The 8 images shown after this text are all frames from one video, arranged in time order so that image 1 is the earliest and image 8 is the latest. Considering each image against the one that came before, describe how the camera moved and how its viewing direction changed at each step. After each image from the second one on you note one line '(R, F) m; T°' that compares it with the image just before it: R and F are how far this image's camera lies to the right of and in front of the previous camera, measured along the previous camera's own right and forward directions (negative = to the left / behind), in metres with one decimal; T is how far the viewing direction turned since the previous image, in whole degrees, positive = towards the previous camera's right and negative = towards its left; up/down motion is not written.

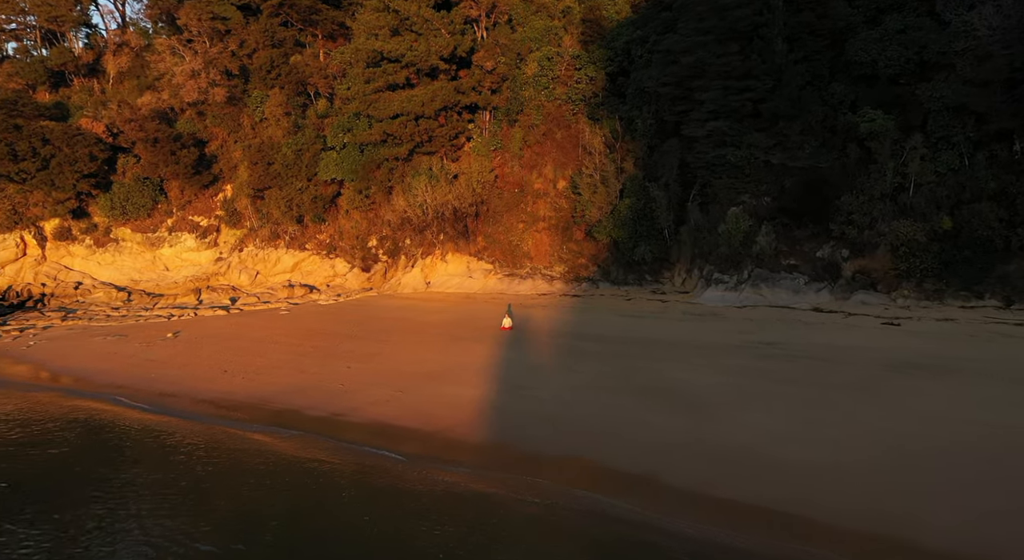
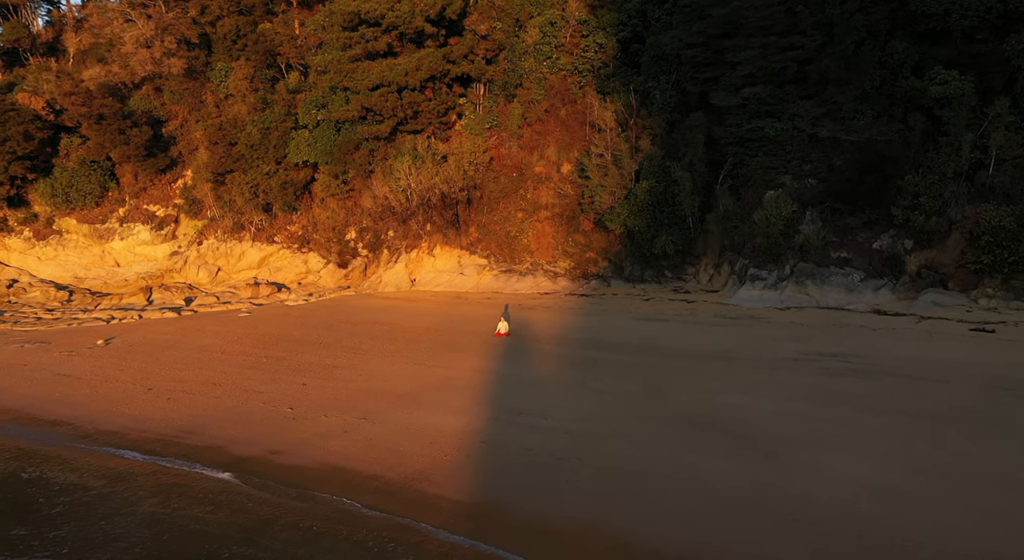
(+0.1, +4.2) m; 0°
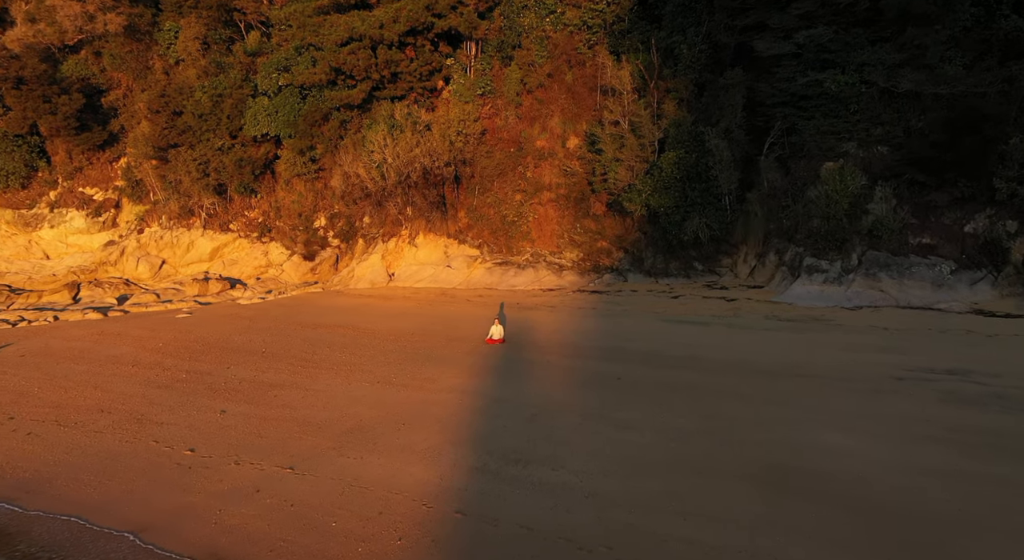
(+0.1, +4.5) m; 0°
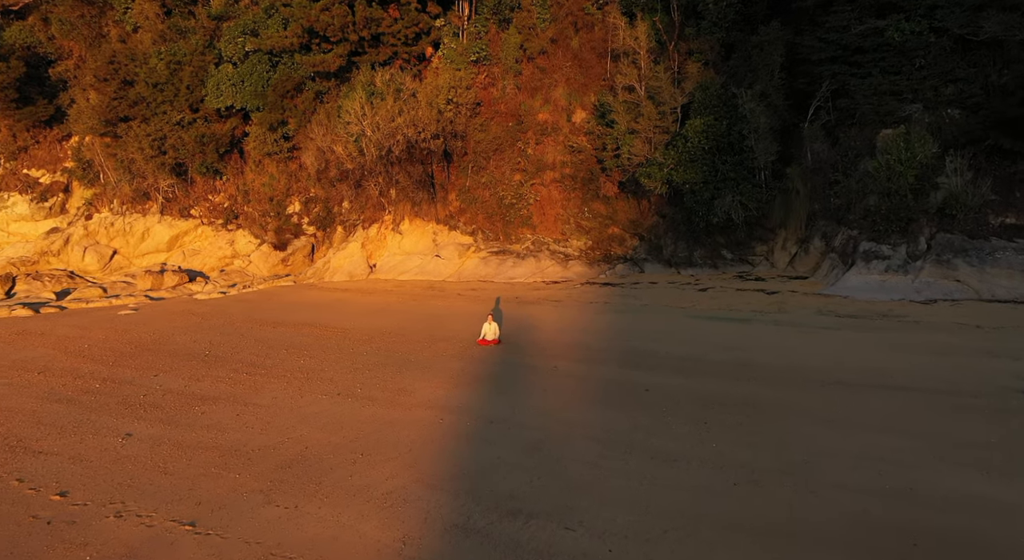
(0.0, +3.0) m; 0°
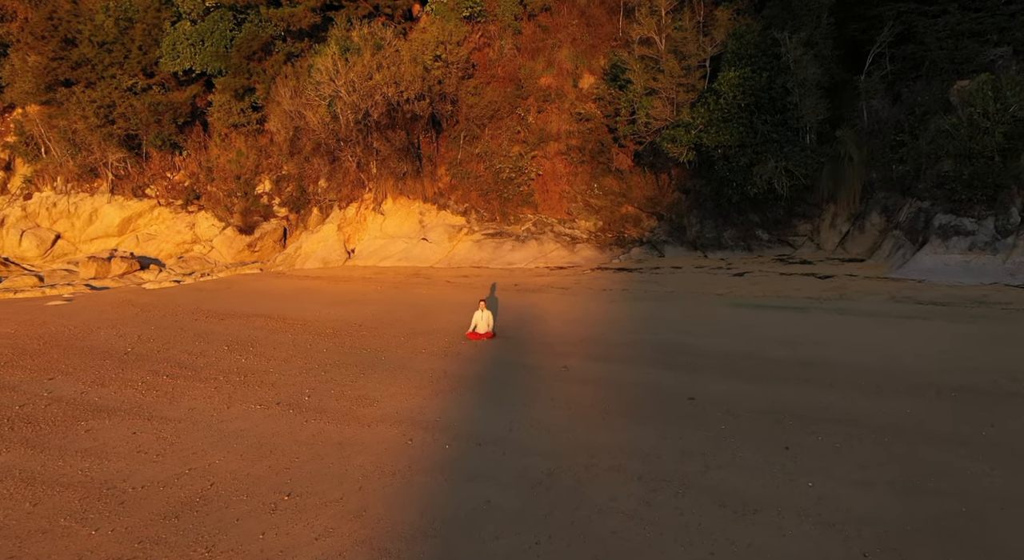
(0.0, +2.7) m; 0°
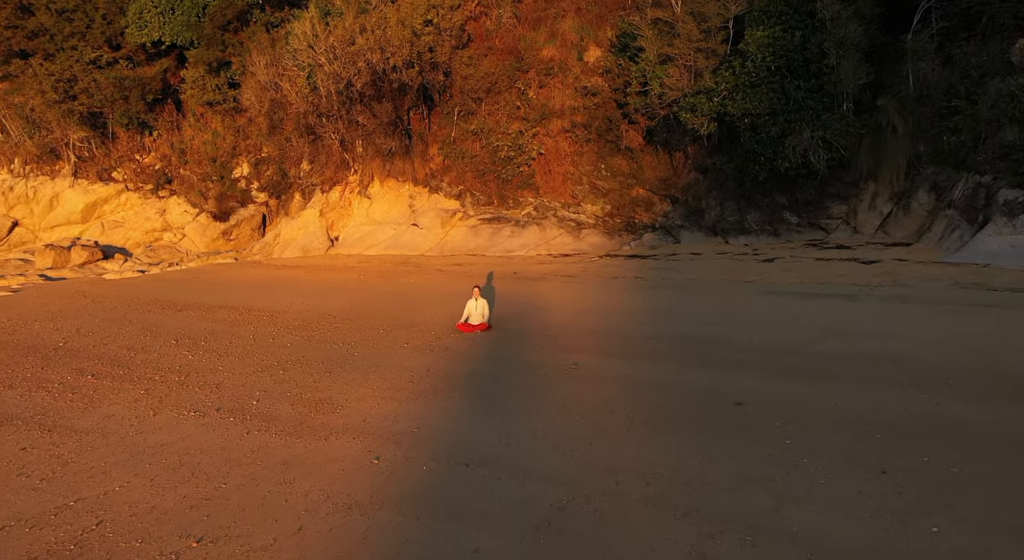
(0.0, +1.6) m; 0°
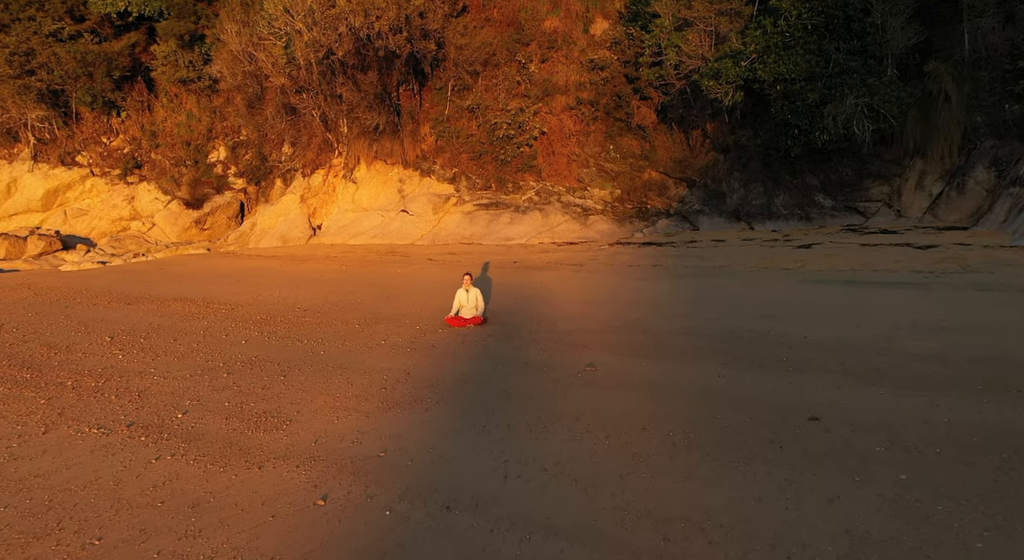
(0.0, +1.5) m; 0°
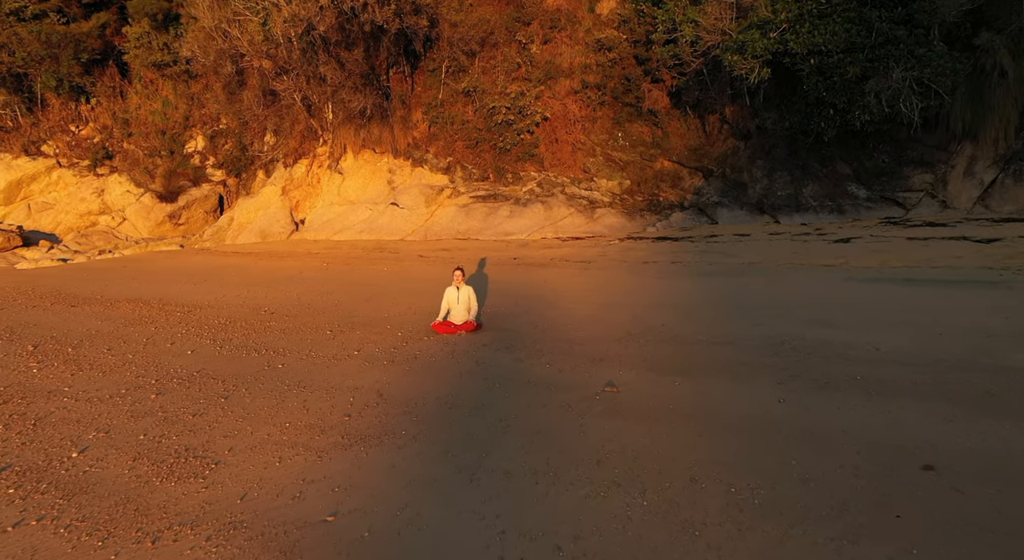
(0.0, +1.2) m; 0°
